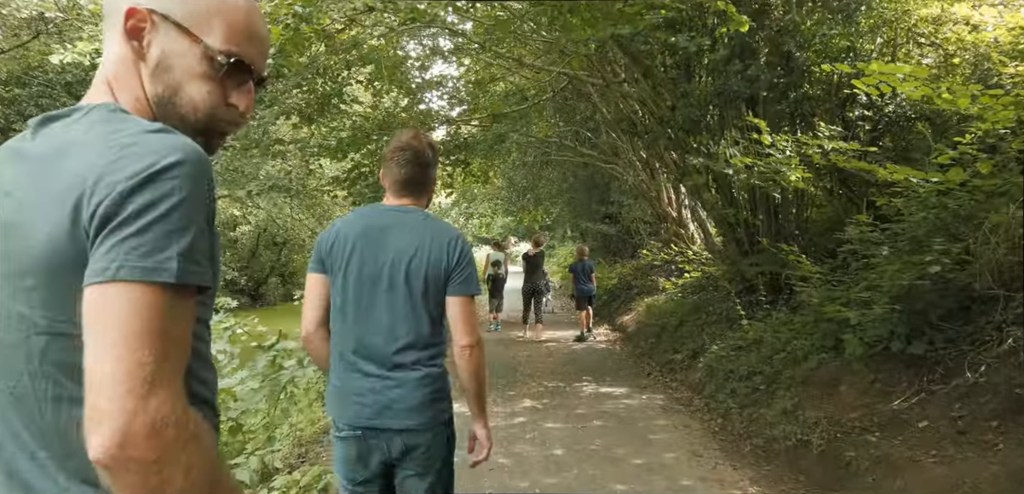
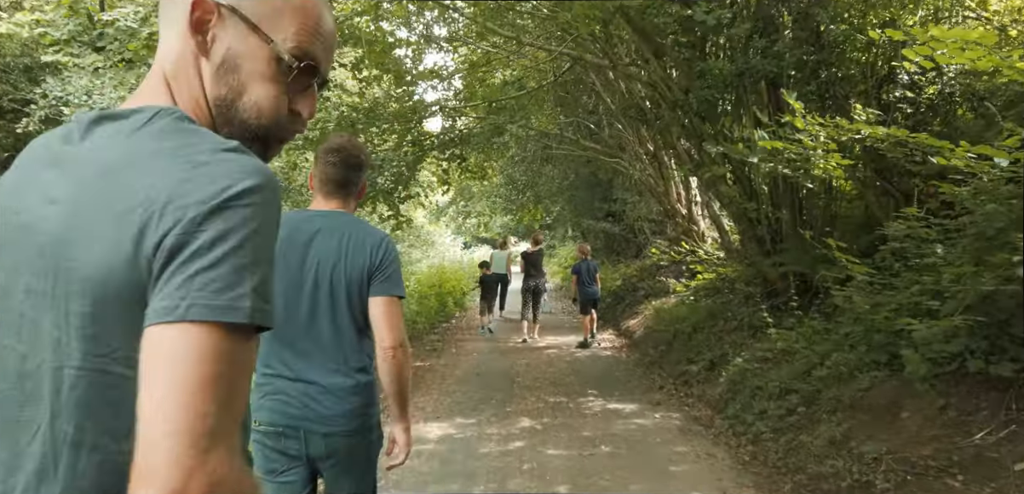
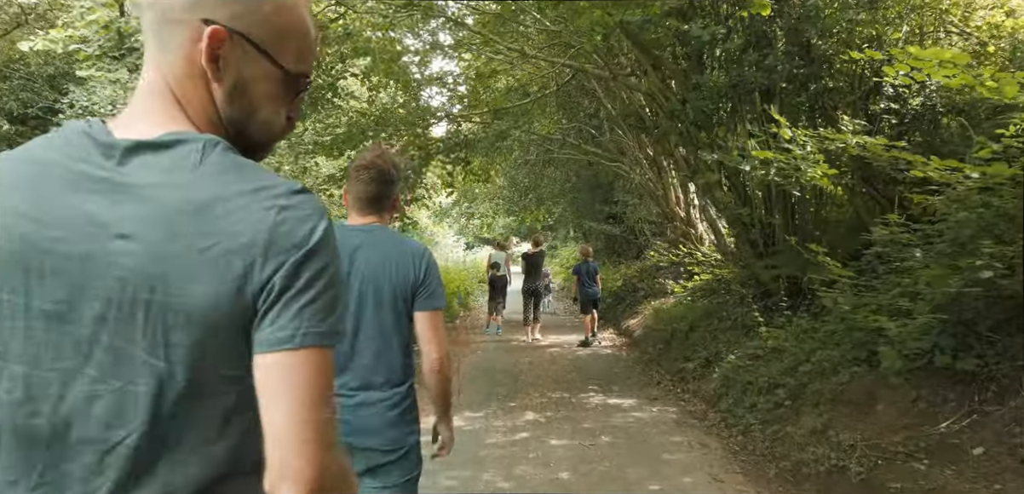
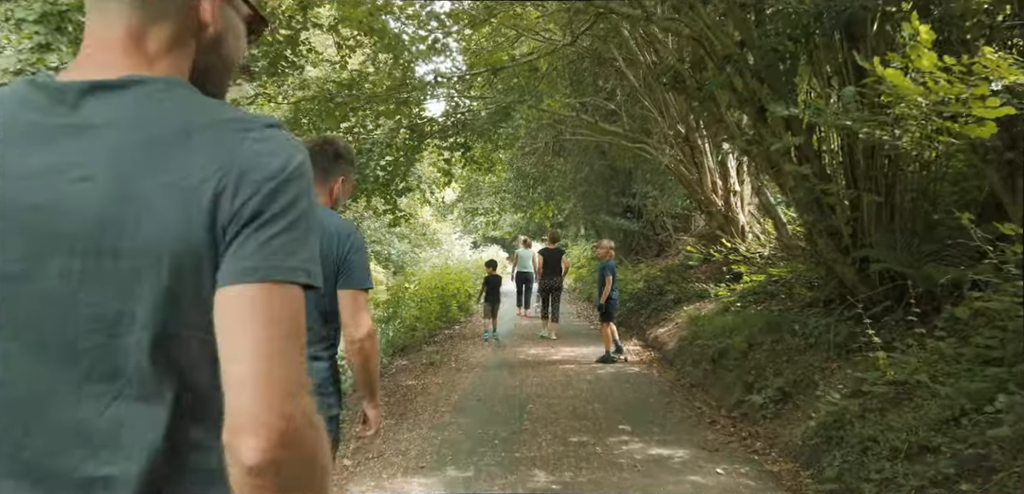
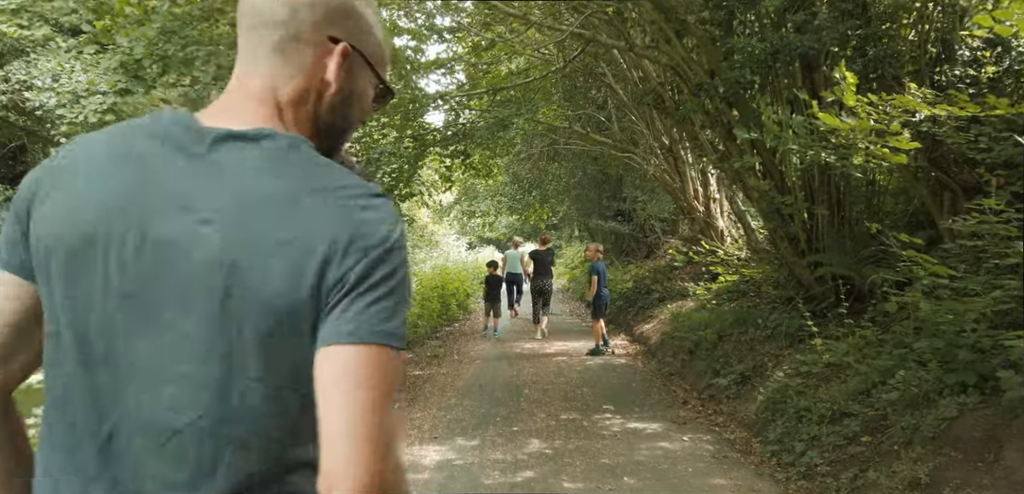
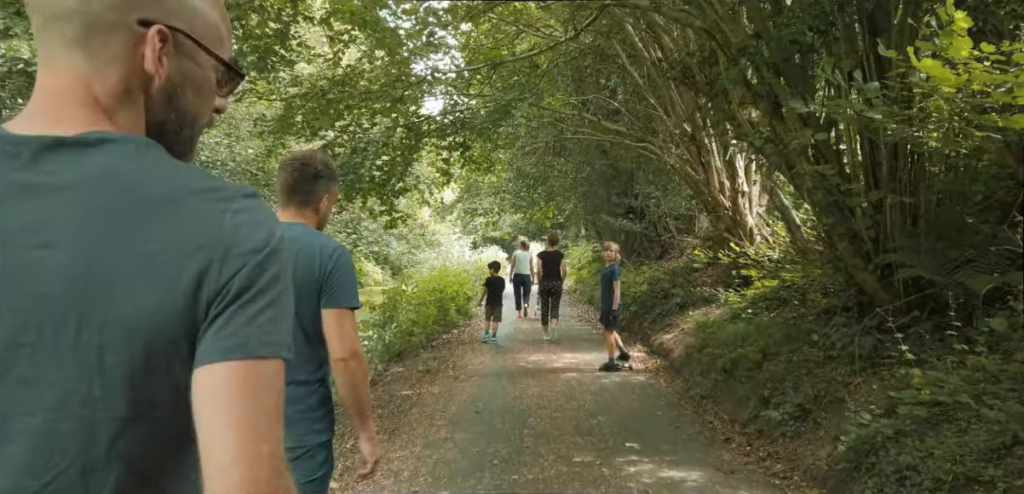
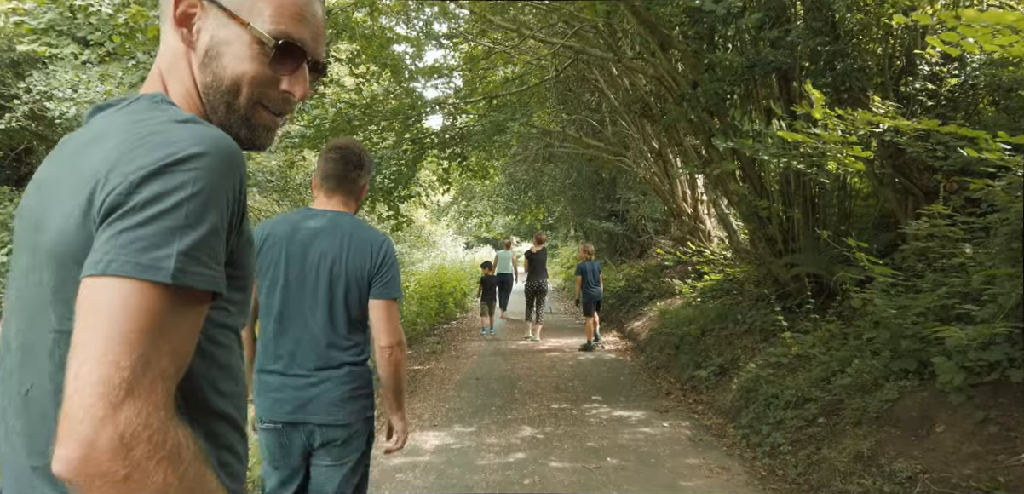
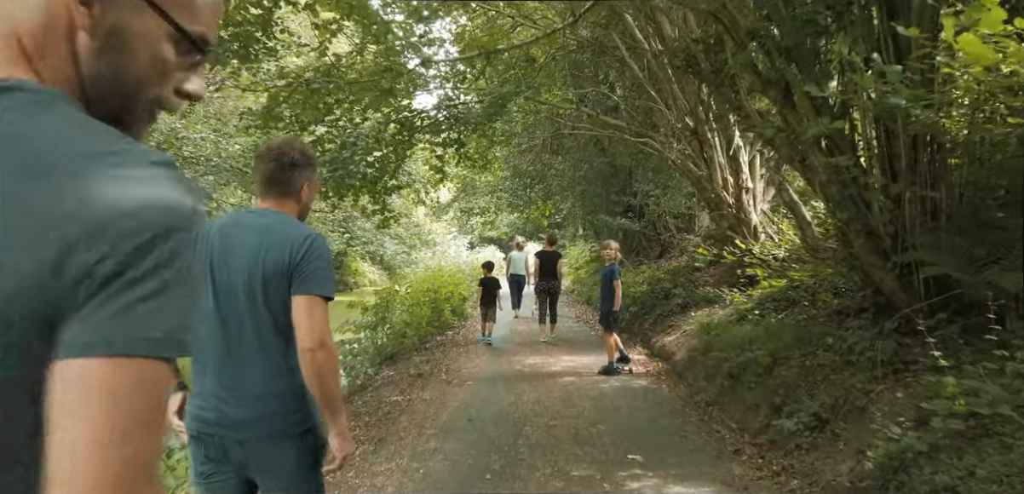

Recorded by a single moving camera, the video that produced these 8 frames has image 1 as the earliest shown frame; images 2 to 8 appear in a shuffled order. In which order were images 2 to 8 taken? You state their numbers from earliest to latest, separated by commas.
3, 2, 7, 5, 4, 6, 8
